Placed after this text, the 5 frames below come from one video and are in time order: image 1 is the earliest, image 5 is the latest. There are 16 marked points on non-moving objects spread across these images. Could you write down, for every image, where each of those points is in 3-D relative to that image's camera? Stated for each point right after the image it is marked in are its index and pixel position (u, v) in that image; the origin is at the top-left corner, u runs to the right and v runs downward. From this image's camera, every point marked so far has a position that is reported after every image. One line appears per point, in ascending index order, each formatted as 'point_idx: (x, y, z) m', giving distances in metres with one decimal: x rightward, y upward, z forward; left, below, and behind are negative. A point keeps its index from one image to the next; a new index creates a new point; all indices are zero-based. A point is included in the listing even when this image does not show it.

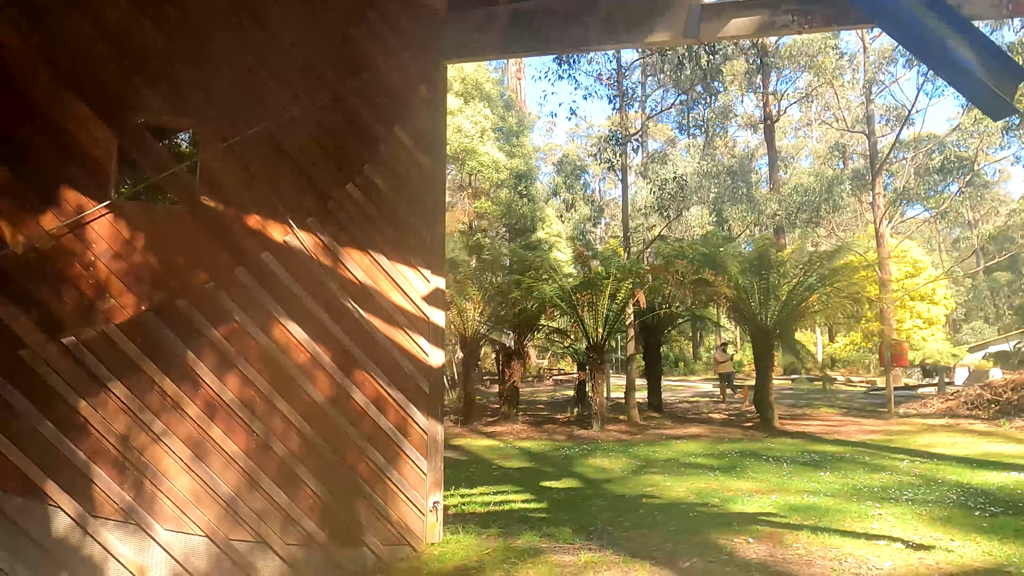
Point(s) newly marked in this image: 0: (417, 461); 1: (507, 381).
0: (-0.6, -1.1, +4.3) m
1: (-0.1, -1.5, +11.2) m
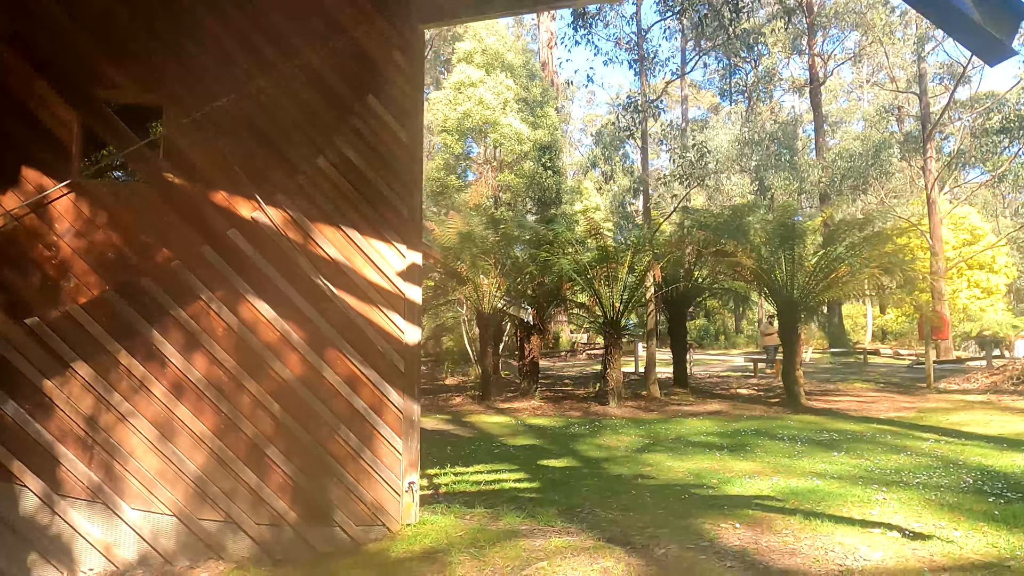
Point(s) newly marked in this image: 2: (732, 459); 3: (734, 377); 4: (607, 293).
0: (-0.7, -0.9, +4.2) m
1: (+0.3, -1.1, +11.1) m
2: (+1.9, -1.4, +5.8) m
3: (+4.5, -1.8, +13.7) m
4: (+1.4, -0.1, +10.0) m
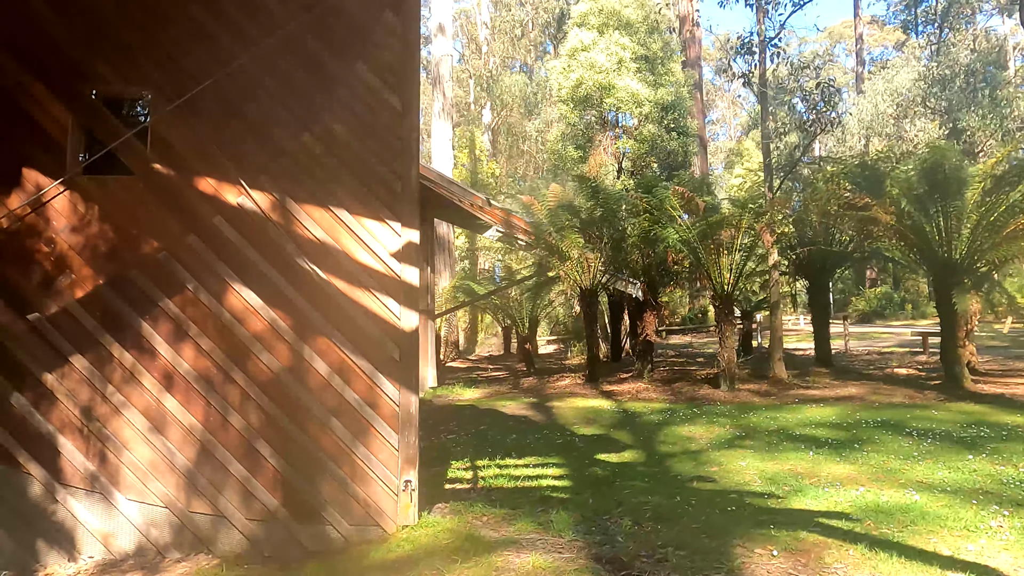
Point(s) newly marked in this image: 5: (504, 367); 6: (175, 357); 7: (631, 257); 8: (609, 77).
0: (-0.7, -0.8, +3.9) m
1: (+1.9, -0.7, +10.3) m
2: (+2.2, -1.2, +4.7) m
3: (+6.8, -1.2, +11.8) m
4: (+2.7, +0.3, +8.9) m
5: (-0.2, -1.6, +13.5) m
6: (-1.9, -0.4, +3.8) m
7: (+1.7, +0.5, +9.8) m
8: (+2.0, +4.3, +13.9) m
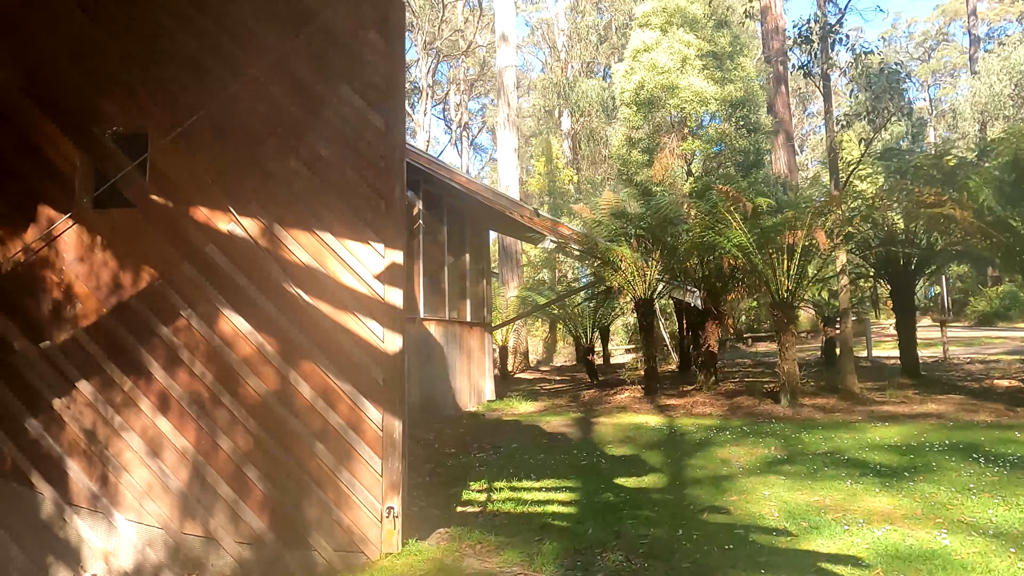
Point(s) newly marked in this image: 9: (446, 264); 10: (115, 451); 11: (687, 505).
0: (-0.8, -1.0, +3.8) m
1: (+2.8, -0.8, +9.8) m
2: (+2.2, -1.3, +4.2) m
3: (+7.8, -1.2, +10.6) m
4: (+3.3, +0.2, +8.3) m
5: (+1.1, -1.8, +13.3) m
6: (-2.0, -0.5, +3.9) m
7: (+2.5, +0.3, +9.4) m
8: (+3.2, +4.2, +13.4) m
9: (-1.0, +0.4, +10.1) m
10: (-2.3, -0.9, +3.9) m
11: (+1.1, -1.4, +4.2) m
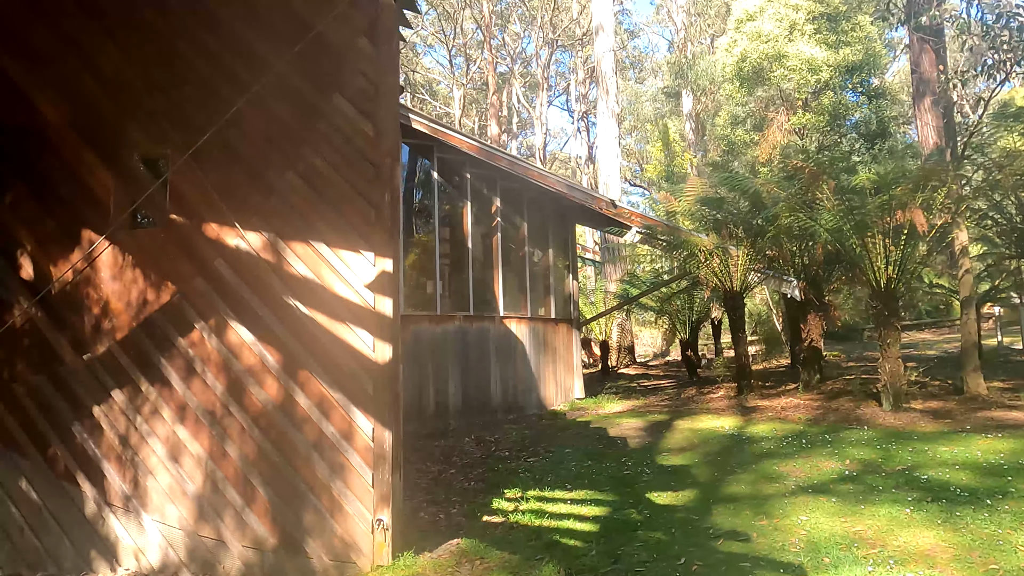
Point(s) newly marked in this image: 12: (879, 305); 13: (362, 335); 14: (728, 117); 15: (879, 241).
0: (-0.9, -1.0, +3.8) m
1: (+3.9, -0.7, +8.9) m
2: (+2.2, -1.2, +3.6) m
3: (+8.9, -0.9, +8.6) m
4: (+4.0, +0.3, +7.3) m
5: (+3.0, -1.6, +12.6) m
6: (-2.0, -0.6, +4.2) m
7: (+3.4, +0.5, +8.5) m
8: (+4.9, +4.4, +12.2) m
9: (+0.2, +0.4, +10.0) m
10: (-2.3, -1.0, +4.2) m
11: (+1.1, -1.4, +3.8) m
12: (+4.2, -0.2, +7.4) m
13: (-0.9, -0.3, +3.9) m
14: (+4.4, +3.5, +13.8) m
15: (+4.0, +0.6, +7.3) m
